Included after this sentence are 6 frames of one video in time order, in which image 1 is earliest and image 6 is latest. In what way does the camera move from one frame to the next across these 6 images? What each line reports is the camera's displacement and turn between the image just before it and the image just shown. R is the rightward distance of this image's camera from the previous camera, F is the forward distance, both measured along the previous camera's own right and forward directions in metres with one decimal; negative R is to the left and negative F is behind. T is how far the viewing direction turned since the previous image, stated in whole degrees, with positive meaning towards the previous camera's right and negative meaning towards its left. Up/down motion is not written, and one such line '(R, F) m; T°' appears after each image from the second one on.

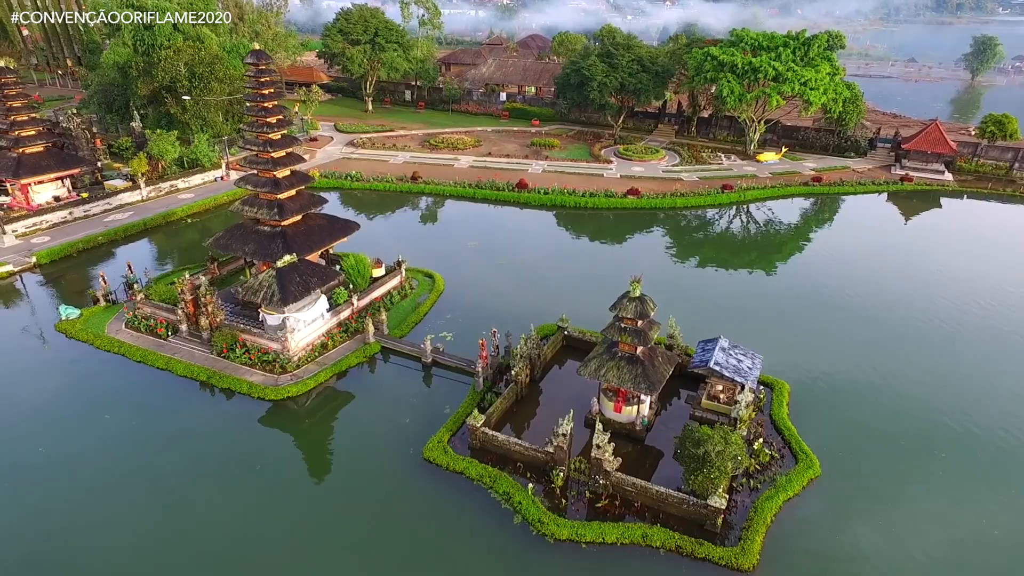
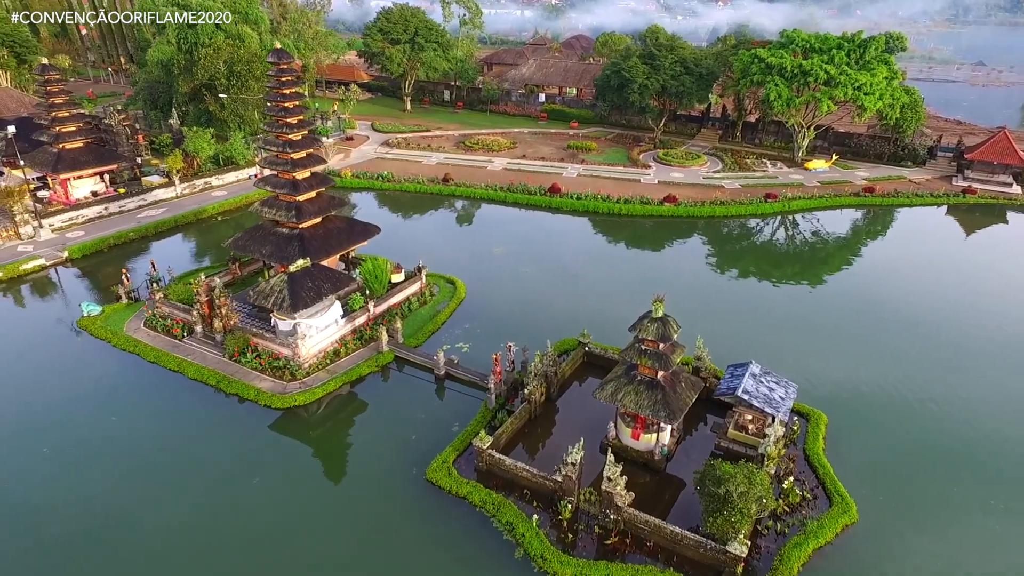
(+0.7, +1.0) m; -4°
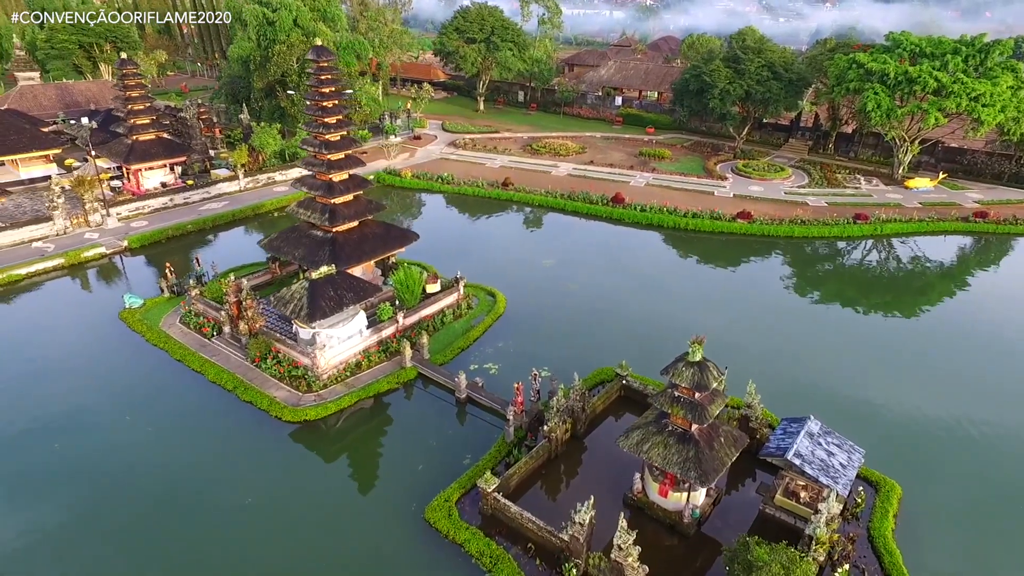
(+1.4, +1.8) m; -7°
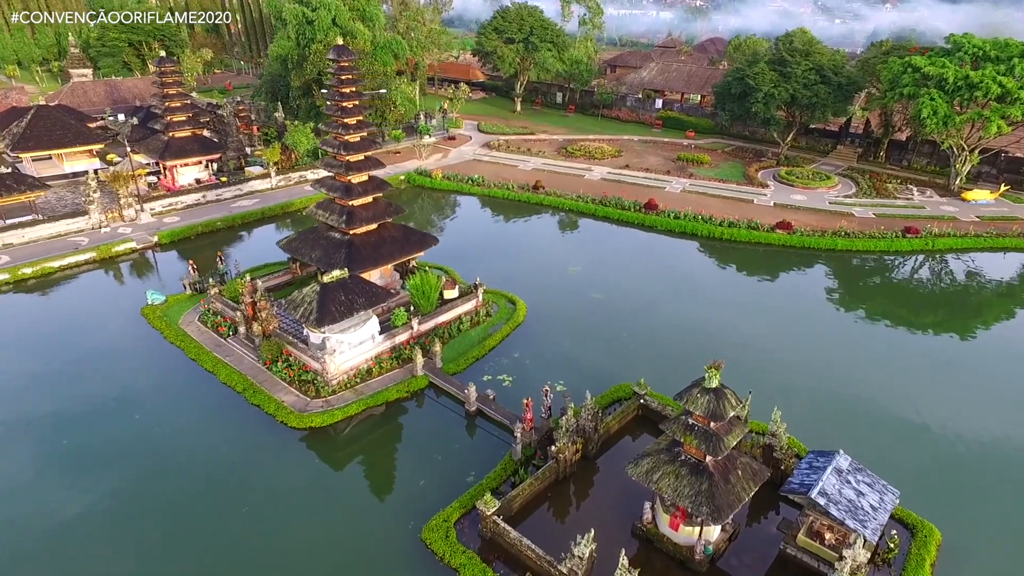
(+0.7, +0.8) m; -4°
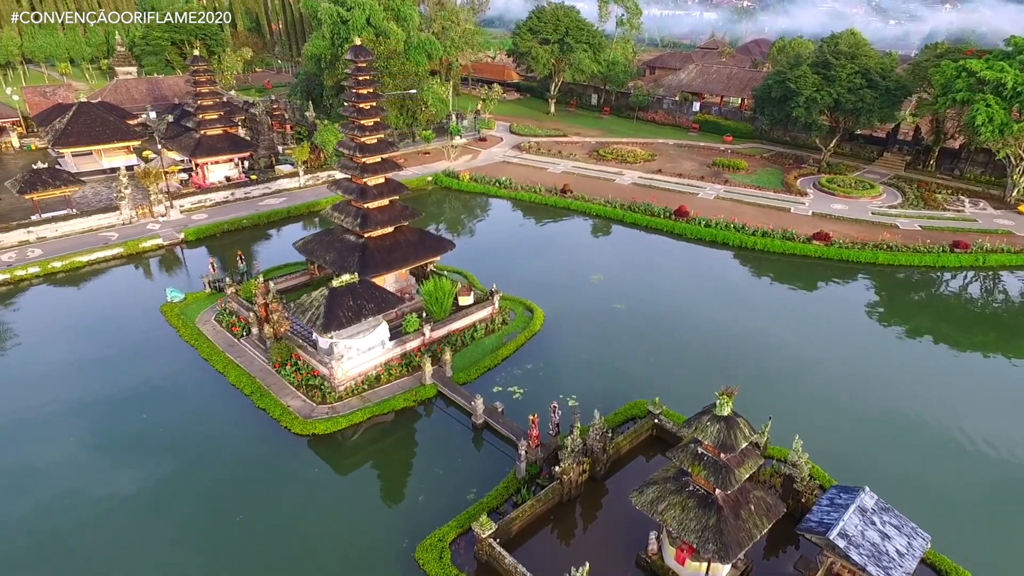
(+0.7, +0.7) m; -3°
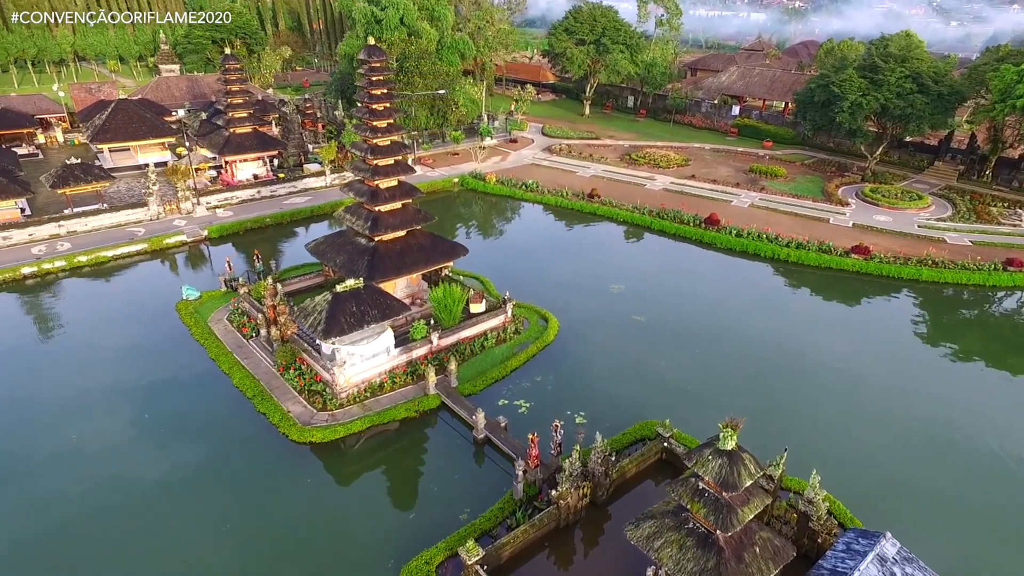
(+0.9, +0.8) m; -4°
